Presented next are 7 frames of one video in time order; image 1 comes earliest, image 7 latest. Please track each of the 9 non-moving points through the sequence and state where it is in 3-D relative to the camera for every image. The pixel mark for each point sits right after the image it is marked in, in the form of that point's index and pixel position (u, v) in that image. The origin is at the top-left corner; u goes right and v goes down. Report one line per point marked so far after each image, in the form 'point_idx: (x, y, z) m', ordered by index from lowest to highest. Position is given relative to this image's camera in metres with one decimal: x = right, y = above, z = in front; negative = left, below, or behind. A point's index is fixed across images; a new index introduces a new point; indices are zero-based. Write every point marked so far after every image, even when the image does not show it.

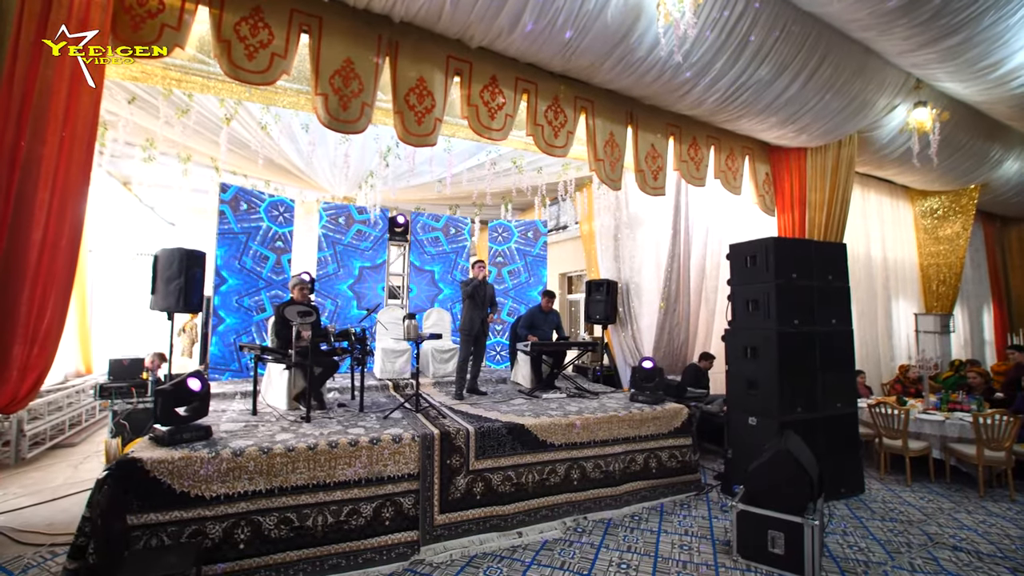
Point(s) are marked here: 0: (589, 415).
0: (+0.6, -1.1, +3.6) m
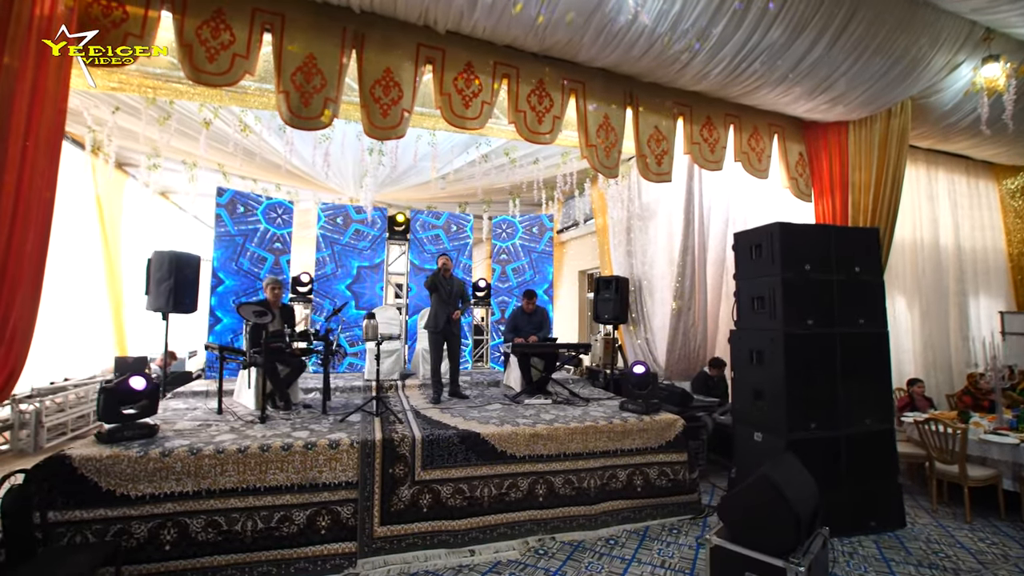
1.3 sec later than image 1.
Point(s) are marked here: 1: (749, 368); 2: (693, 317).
0: (+0.4, -1.0, +3.3) m
1: (+1.9, -0.6, +3.5) m
2: (+2.1, -0.3, +5.1) m
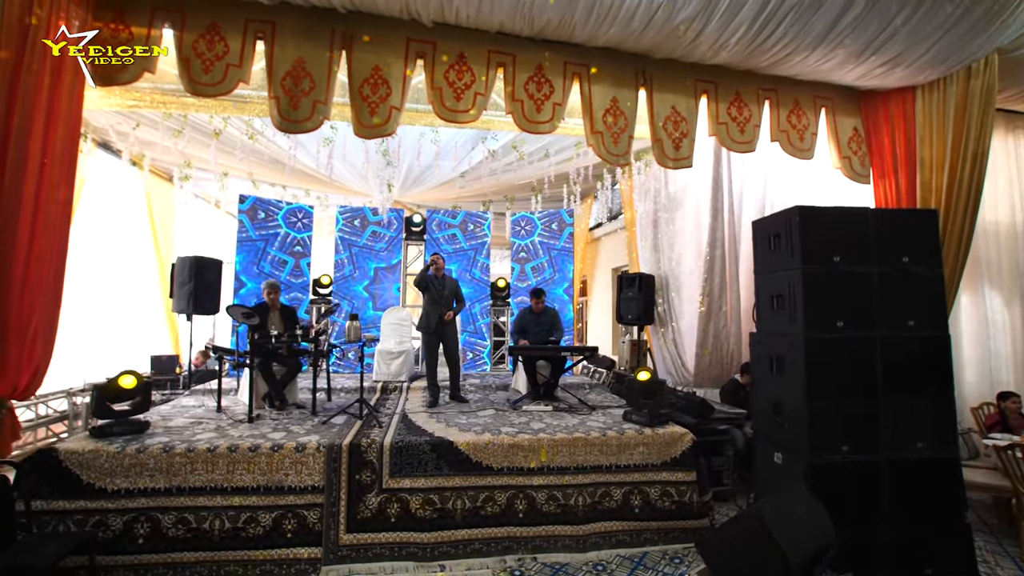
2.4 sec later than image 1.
0: (+0.2, -1.0, +3.0) m
1: (+1.8, -0.6, +3.0) m
2: (+2.2, -0.3, +4.6) m
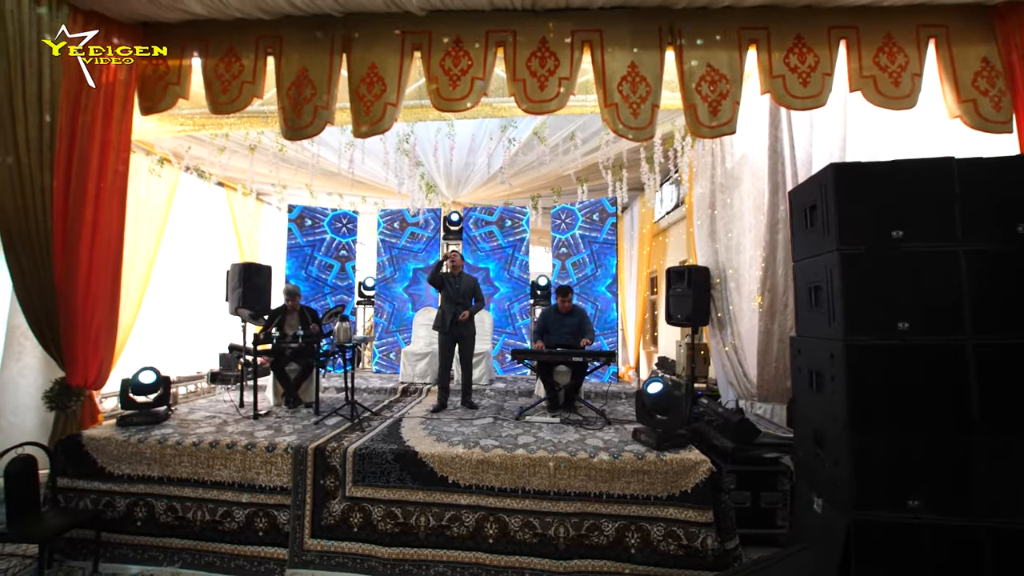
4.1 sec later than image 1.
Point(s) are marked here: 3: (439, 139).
0: (+0.1, -1.0, +2.7) m
1: (+1.5, -0.6, +2.2) m
2: (+2.4, -0.3, +3.7) m
3: (-0.8, +1.6, +4.7) m
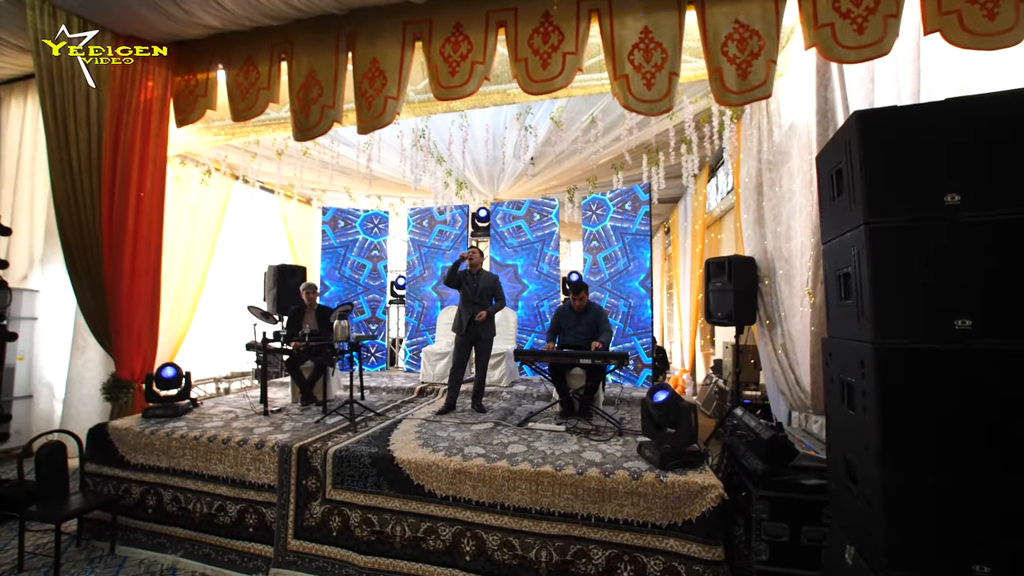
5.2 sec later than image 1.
0: (0.0, -1.0, +2.4) m
1: (+1.3, -0.5, +1.8) m
2: (+2.4, -0.2, +3.0) m
3: (-0.6, +1.6, +4.6) m
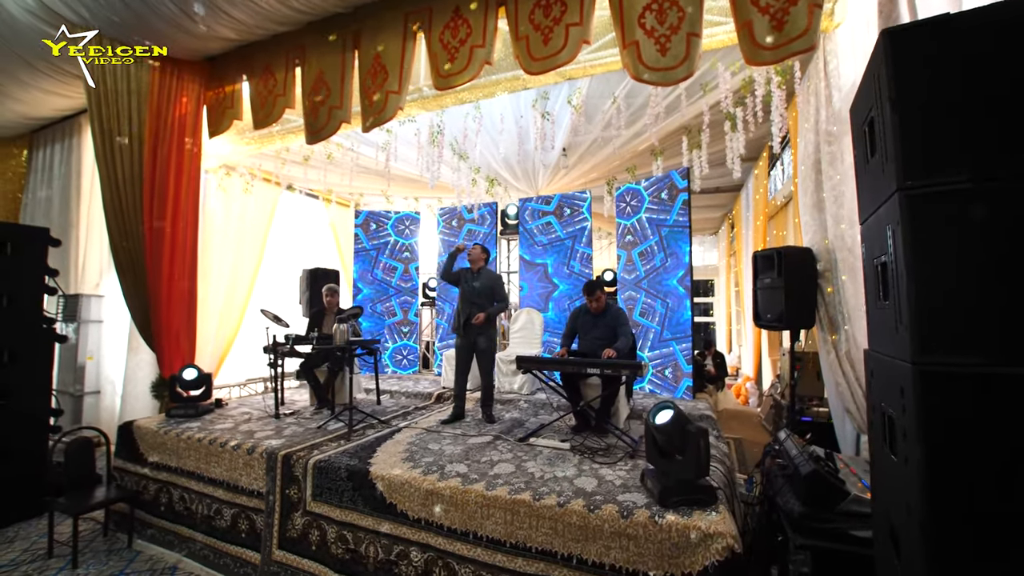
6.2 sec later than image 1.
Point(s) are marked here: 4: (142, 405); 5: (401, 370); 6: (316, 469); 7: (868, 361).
0: (-0.1, -1.0, +2.2) m
1: (+1.1, -0.5, +1.3) m
2: (+2.3, -0.2, +2.4) m
3: (-0.4, +1.6, +4.4) m
4: (-3.7, -1.2, +4.4) m
5: (-1.4, -1.0, +5.4) m
6: (-1.1, -1.0, +2.5) m
7: (+1.2, -0.2, +1.4) m
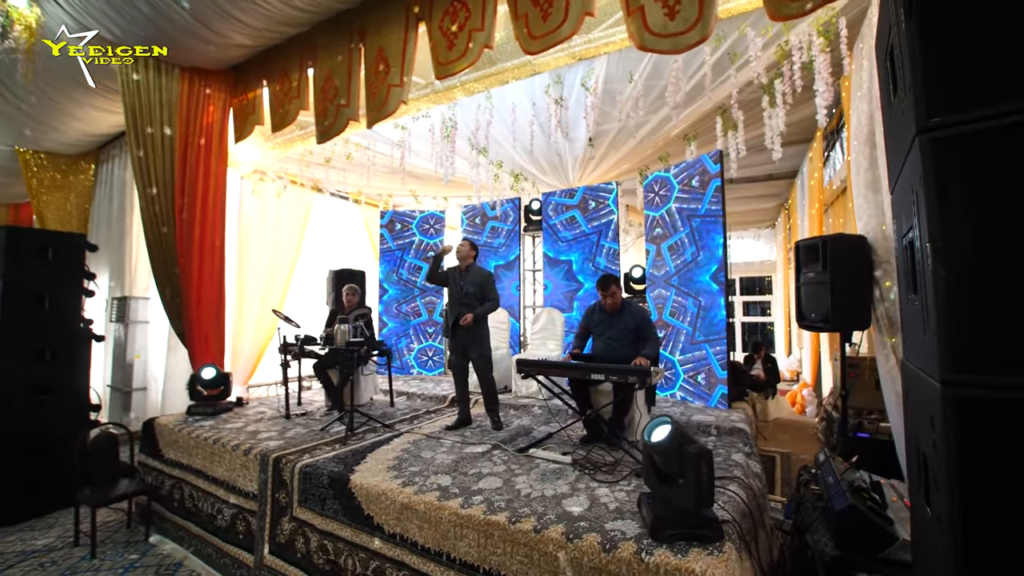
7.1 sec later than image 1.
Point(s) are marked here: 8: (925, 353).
0: (-0.2, -1.0, +2.0) m
1: (+0.9, -0.5, +0.9) m
2: (+2.2, -0.1, +1.9) m
3: (-0.2, +1.6, +4.2) m
4: (-3.5, -1.2, +4.6) m
5: (-1.1, -1.0, +5.4) m
6: (-1.2, -1.0, +2.4) m
7: (+1.0, -0.2, +1.1) m
8: (+0.8, -0.1, +0.8) m
